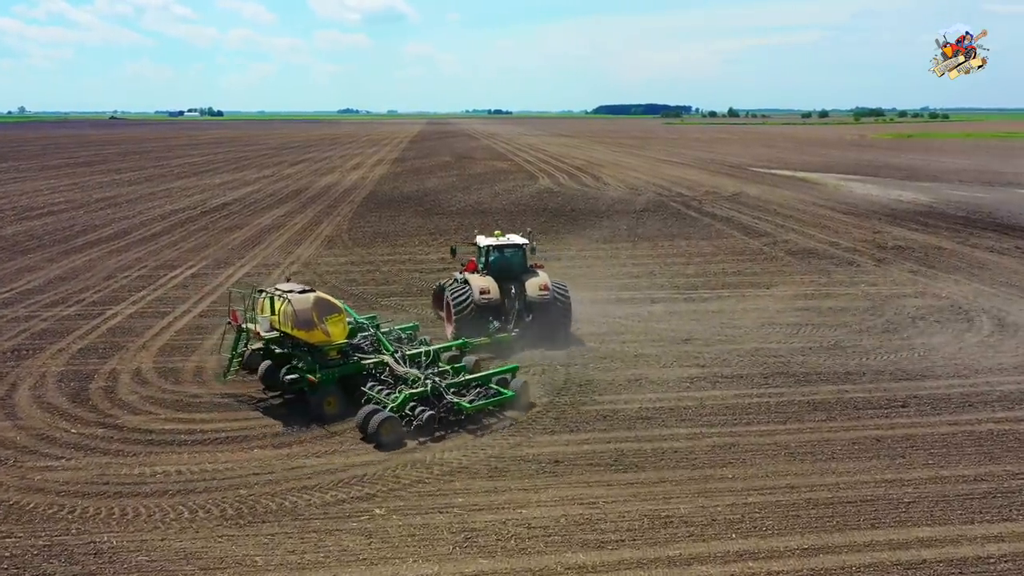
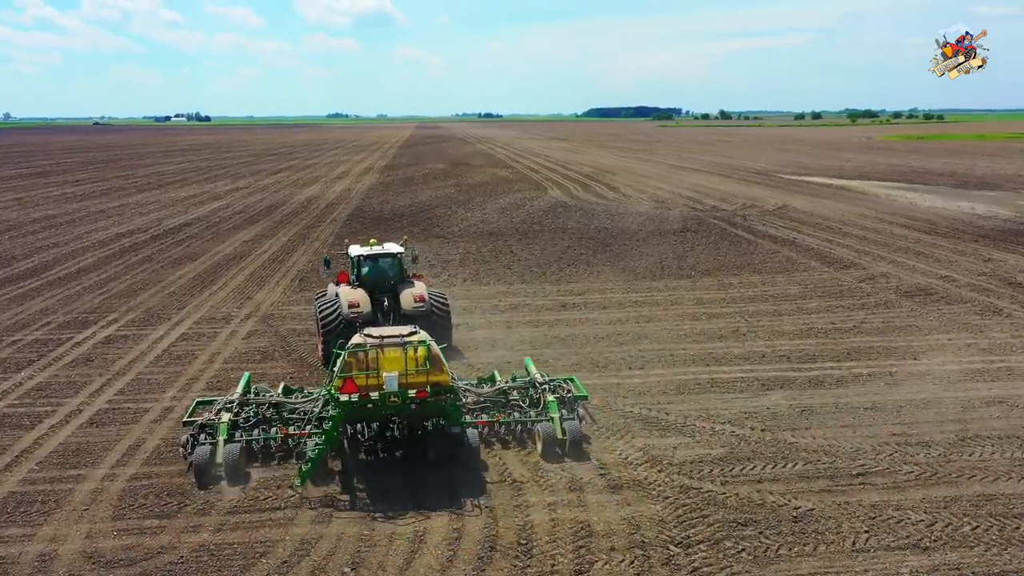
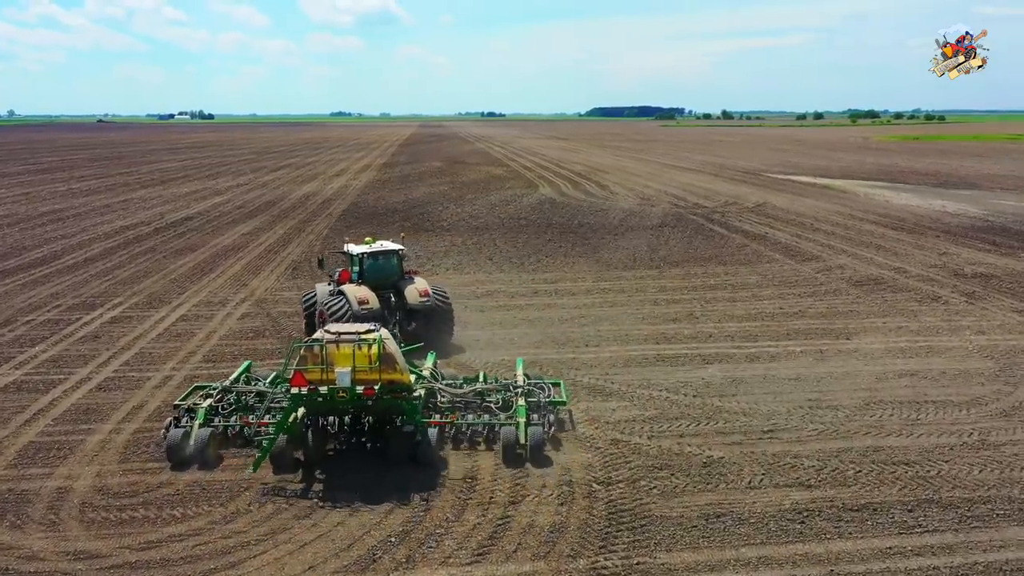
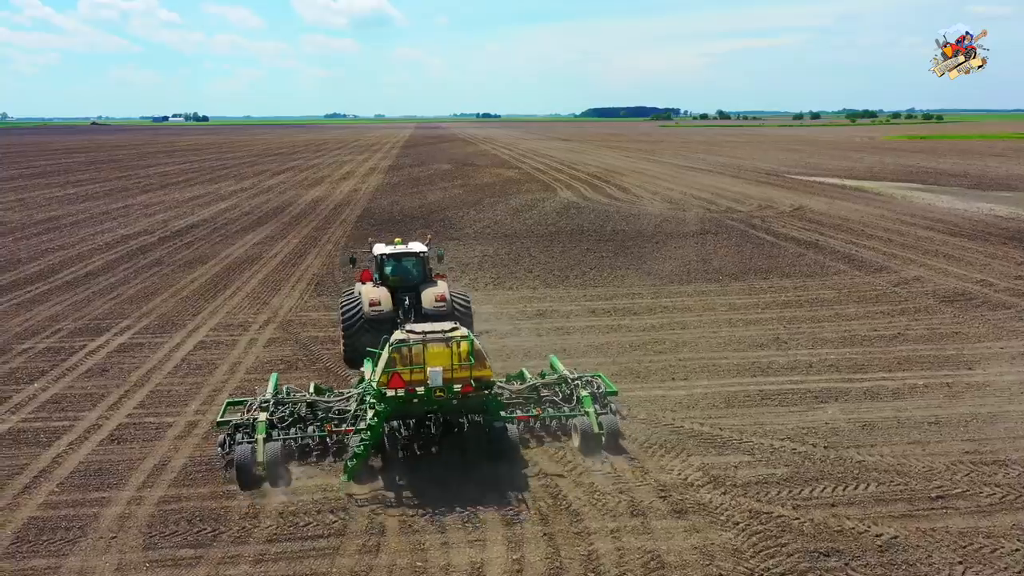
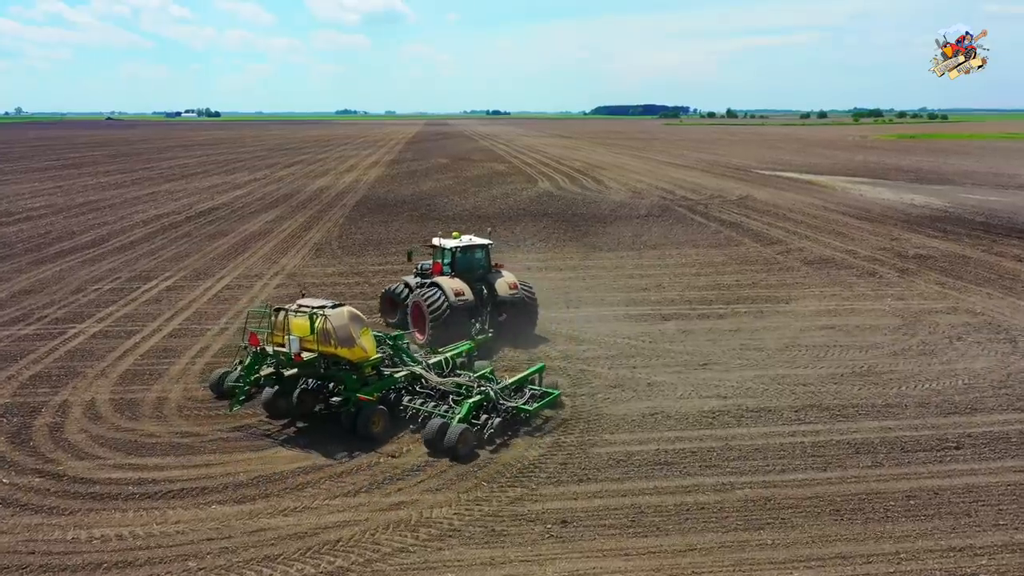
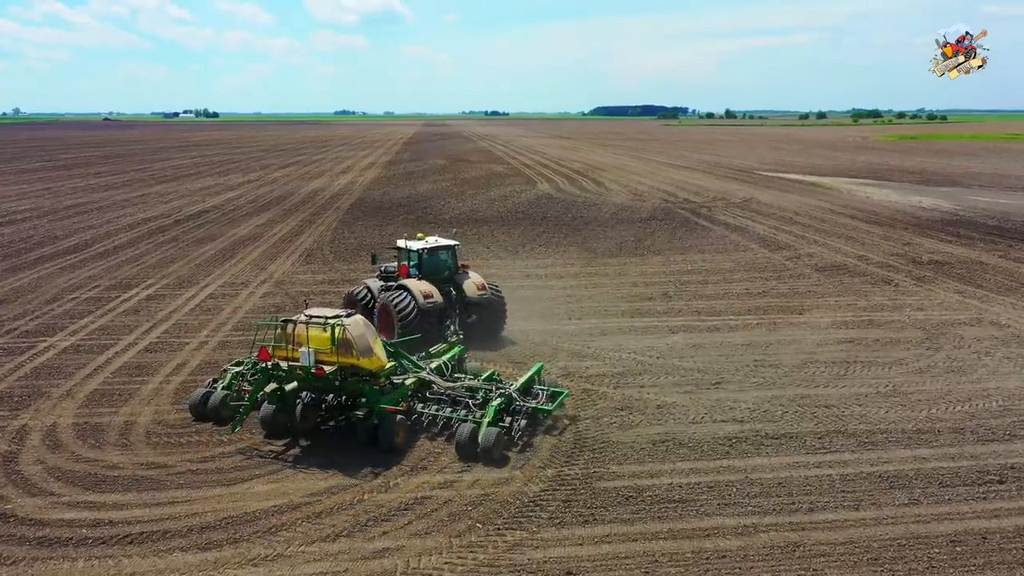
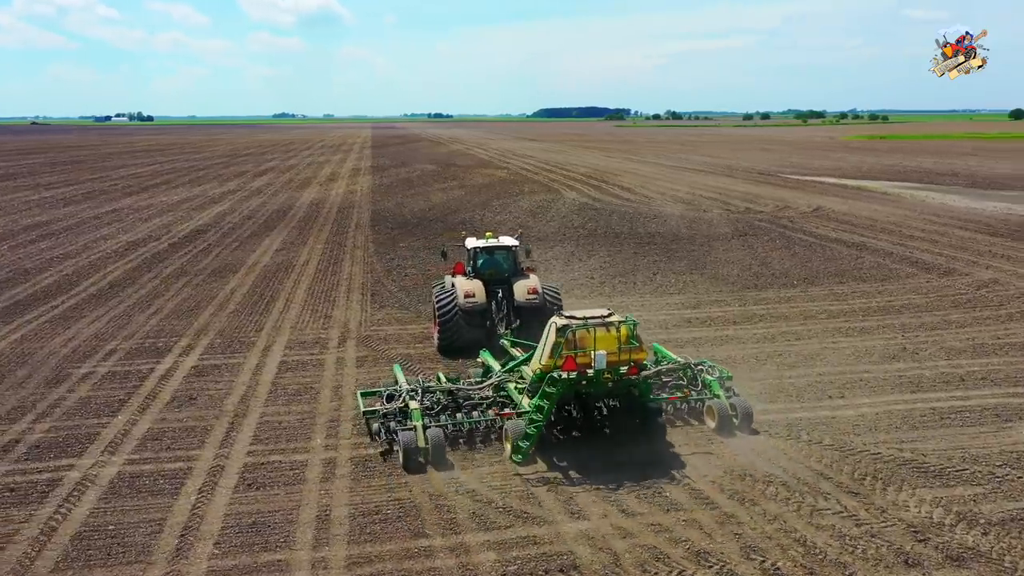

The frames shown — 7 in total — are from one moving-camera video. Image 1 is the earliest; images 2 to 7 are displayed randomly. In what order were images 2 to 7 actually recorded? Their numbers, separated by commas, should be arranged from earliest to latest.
5, 6, 3, 2, 4, 7
